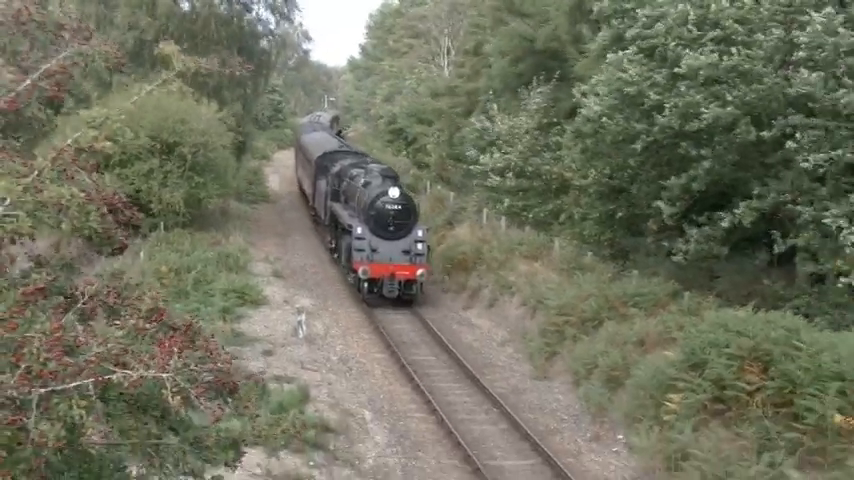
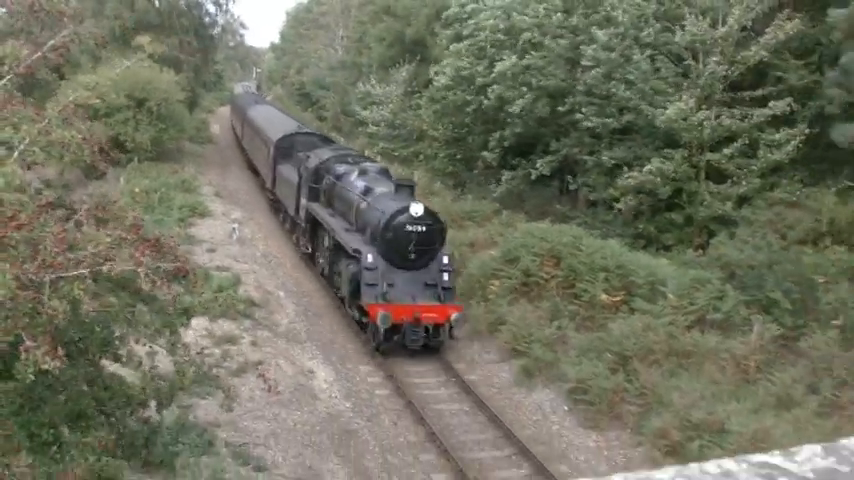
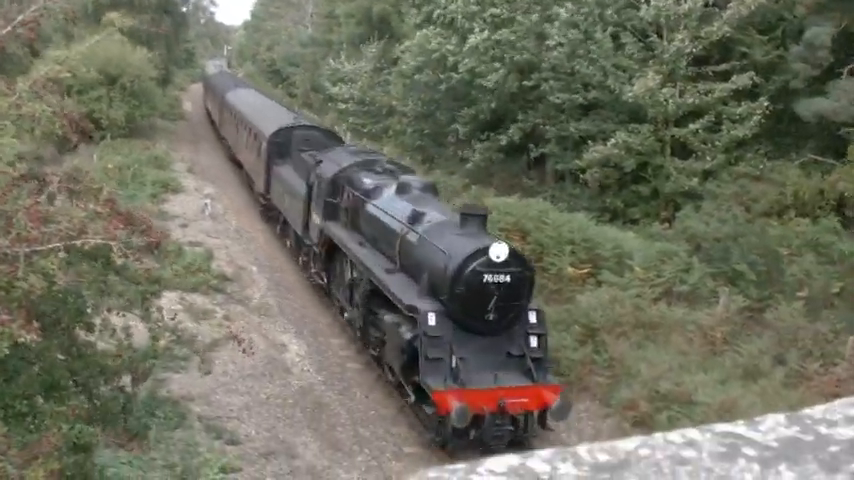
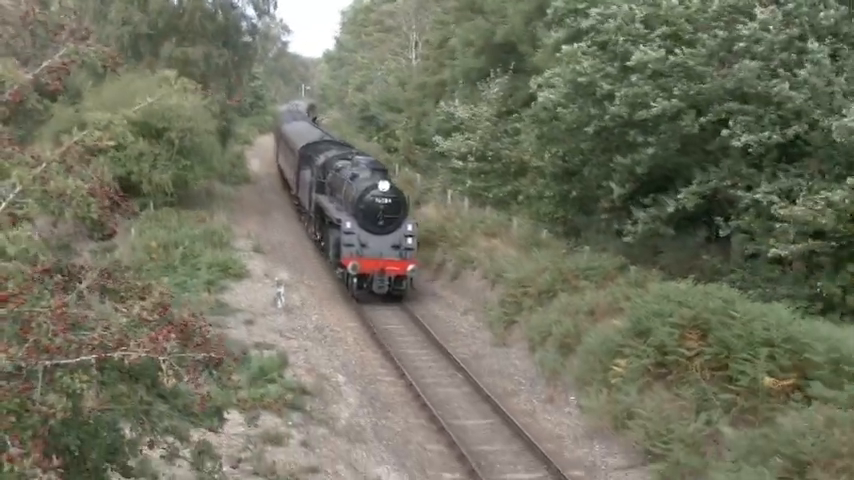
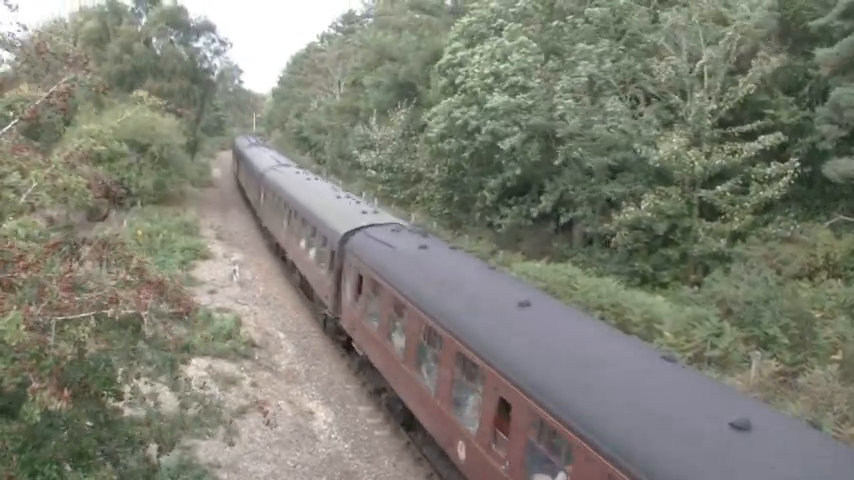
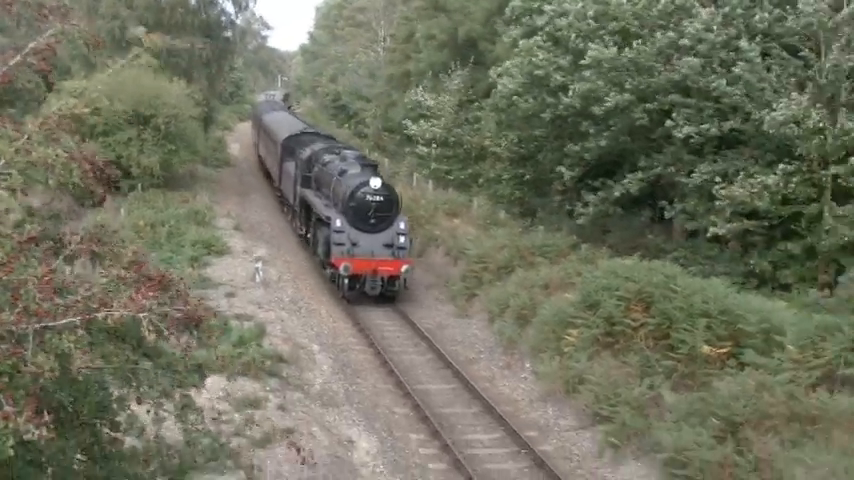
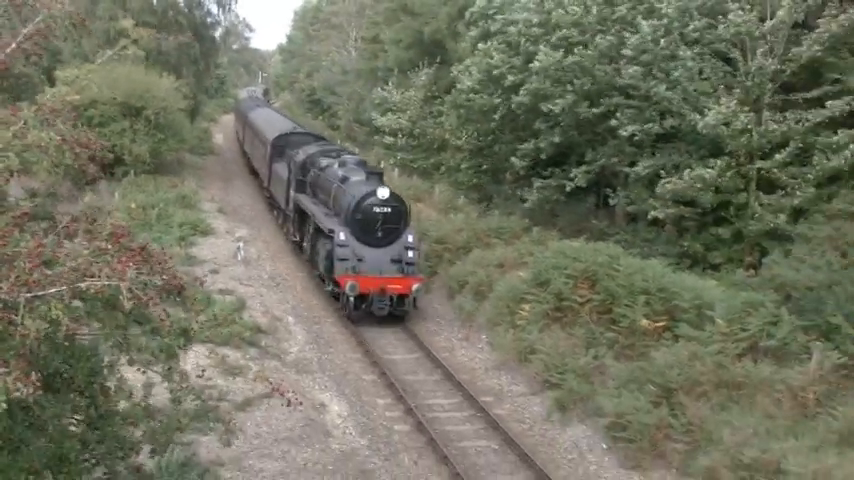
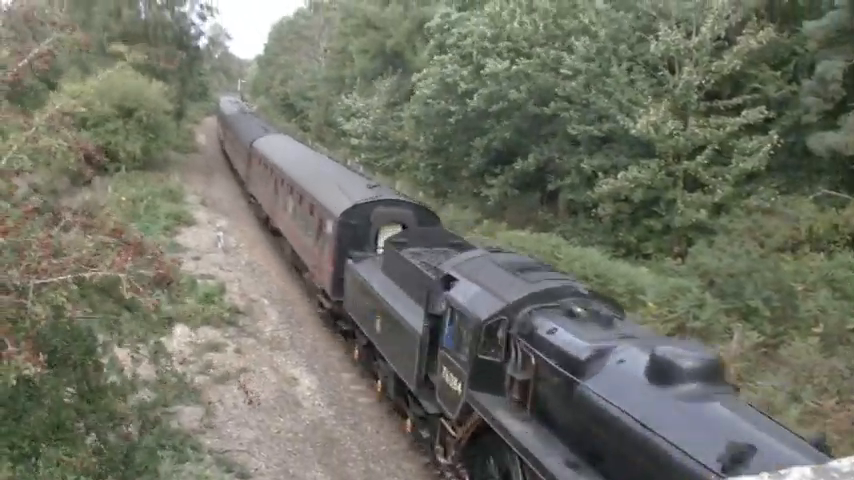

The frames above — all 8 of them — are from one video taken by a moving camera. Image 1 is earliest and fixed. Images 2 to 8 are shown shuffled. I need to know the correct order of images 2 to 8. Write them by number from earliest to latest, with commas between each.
4, 6, 7, 2, 3, 8, 5
